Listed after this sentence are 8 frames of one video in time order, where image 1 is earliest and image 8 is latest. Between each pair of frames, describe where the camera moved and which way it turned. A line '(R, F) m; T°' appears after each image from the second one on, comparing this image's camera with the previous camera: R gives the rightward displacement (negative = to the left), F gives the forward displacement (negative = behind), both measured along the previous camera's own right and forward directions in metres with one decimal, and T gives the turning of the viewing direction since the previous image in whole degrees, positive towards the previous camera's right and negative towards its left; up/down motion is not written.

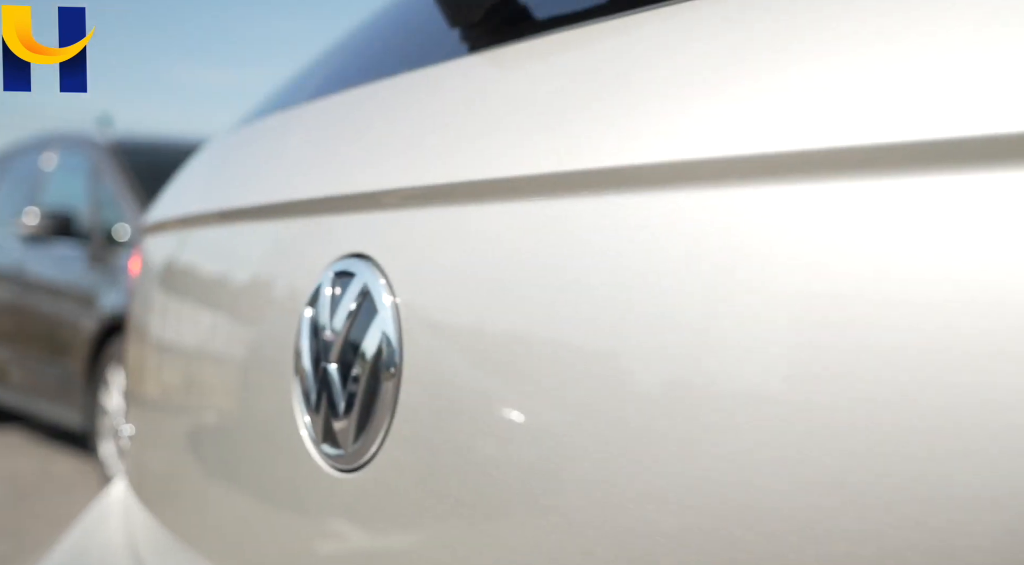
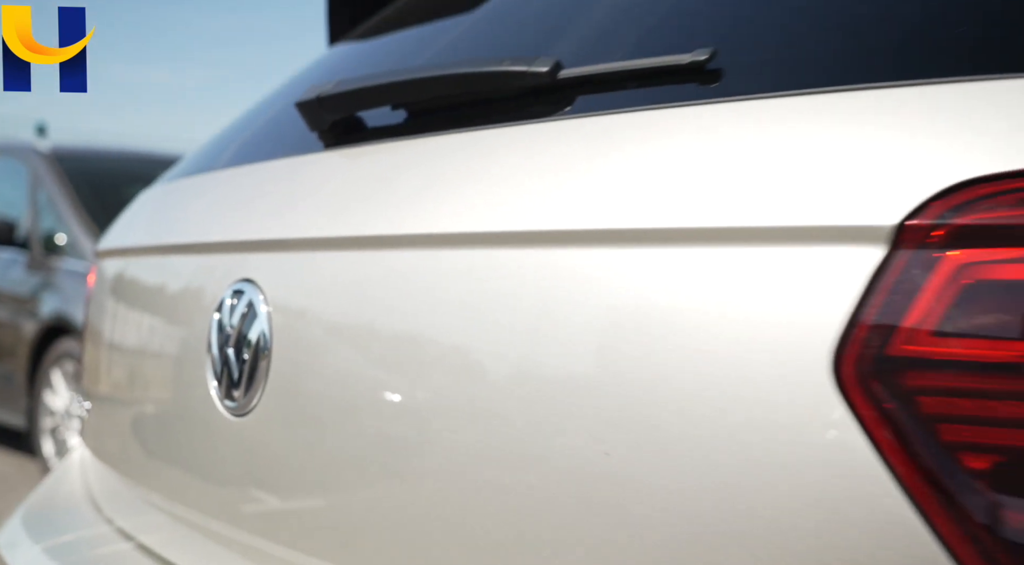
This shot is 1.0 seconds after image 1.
(+0.1, -0.3) m; +3°
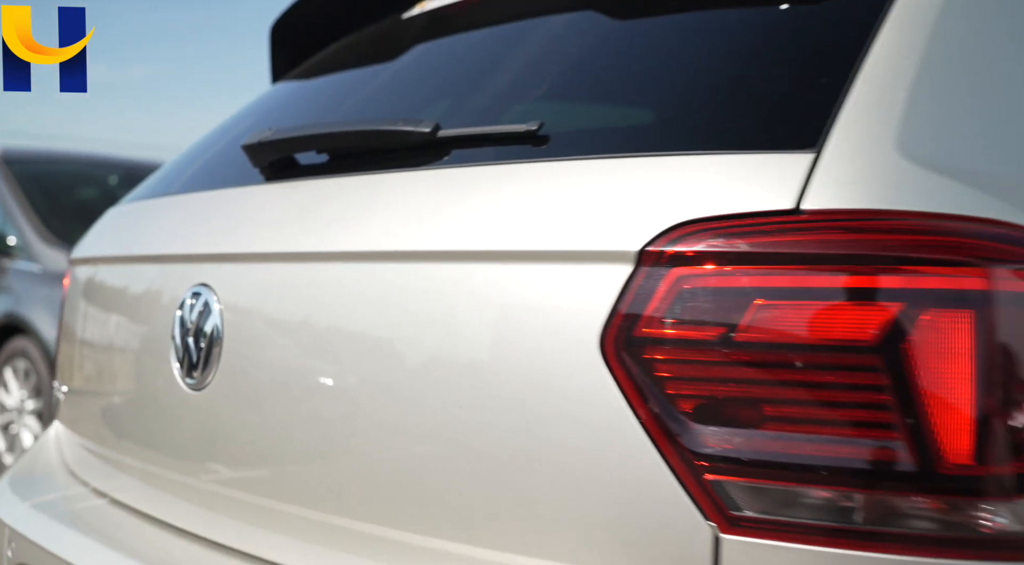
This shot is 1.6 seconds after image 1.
(+0.1, -0.3) m; +3°
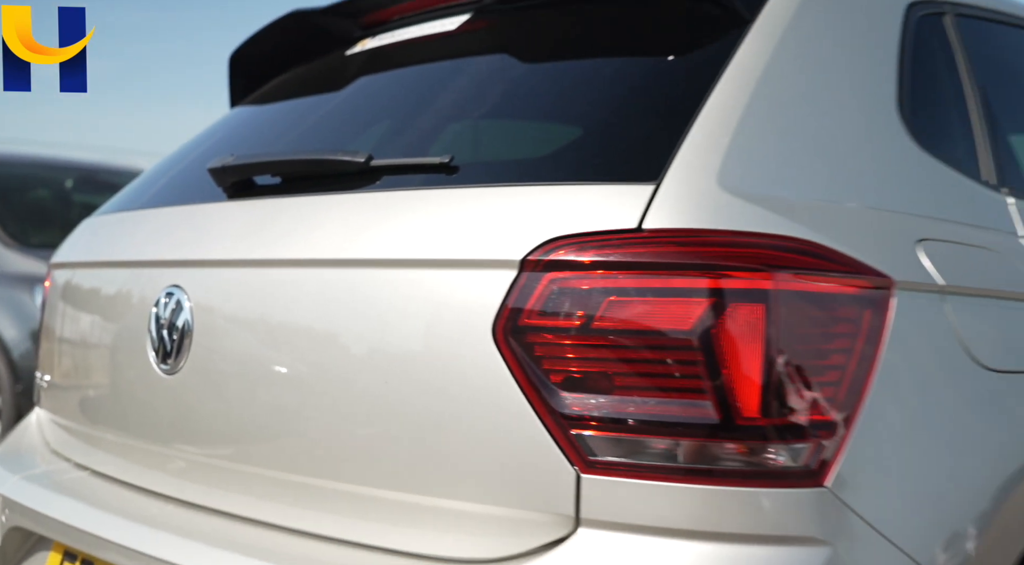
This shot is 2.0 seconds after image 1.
(0.0, -0.2) m; +3°
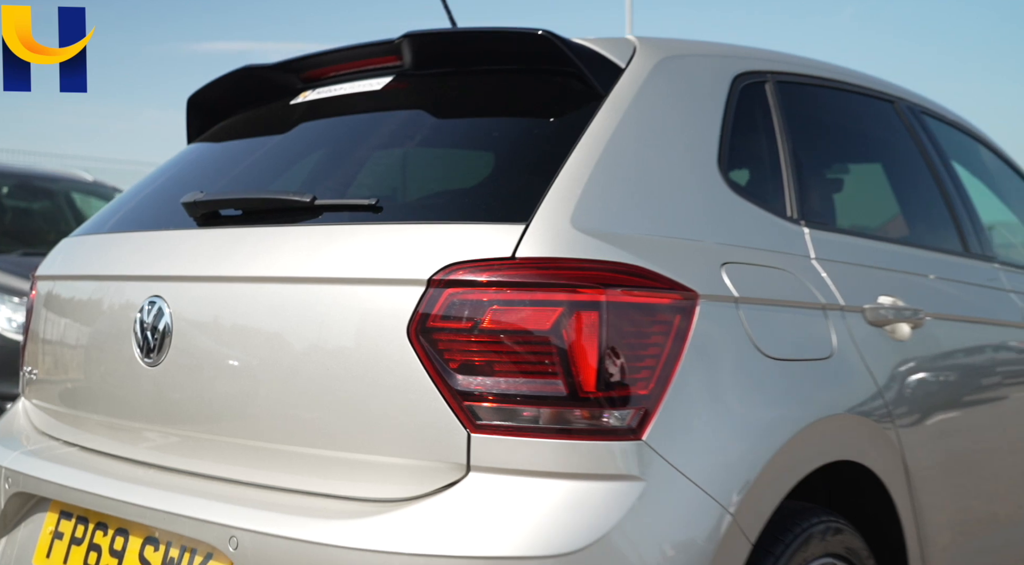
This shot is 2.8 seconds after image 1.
(0.0, -0.4) m; +4°
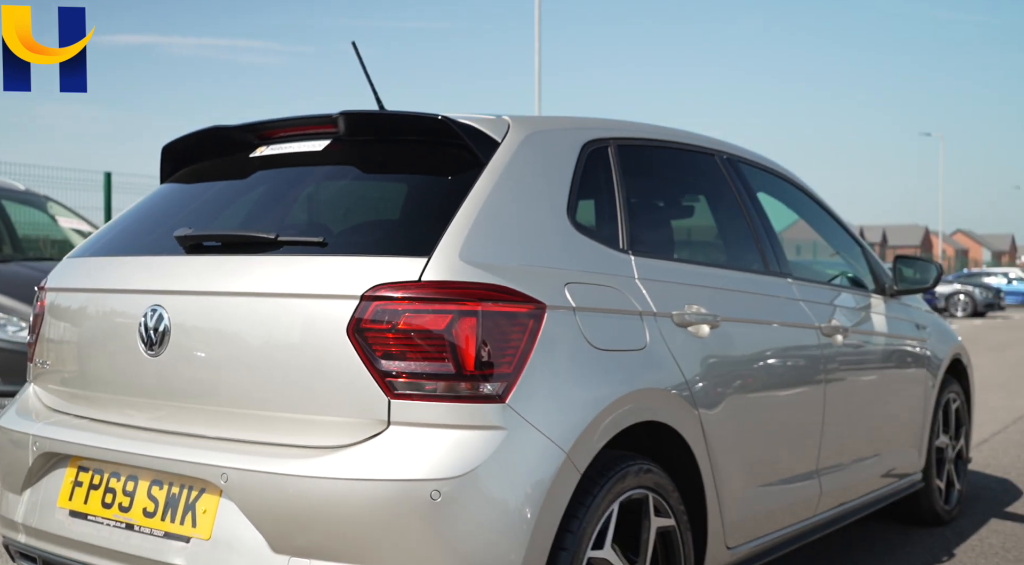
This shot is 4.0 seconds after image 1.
(0.0, -0.7) m; +5°
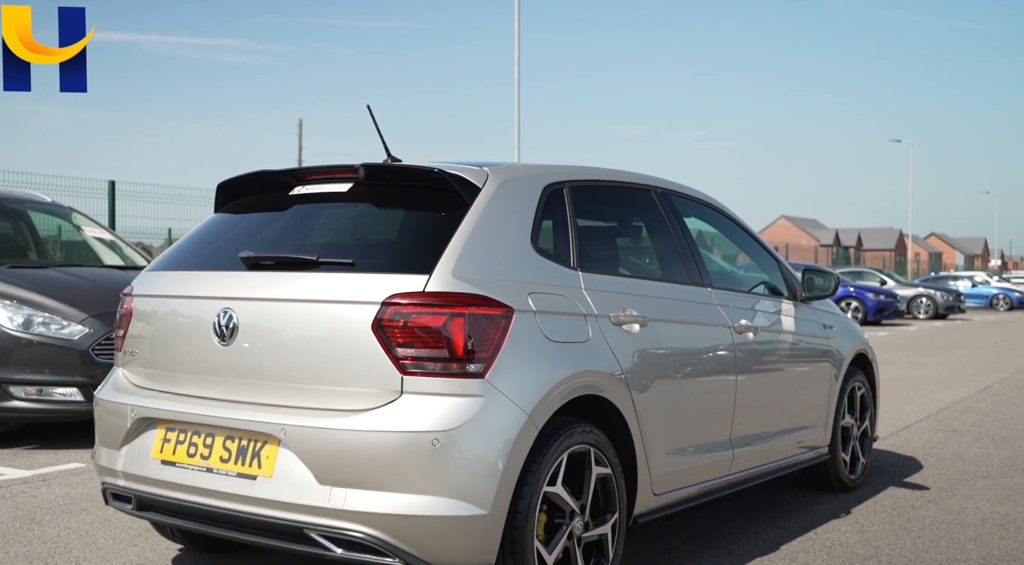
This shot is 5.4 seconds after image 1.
(0.0, -0.8) m; +1°
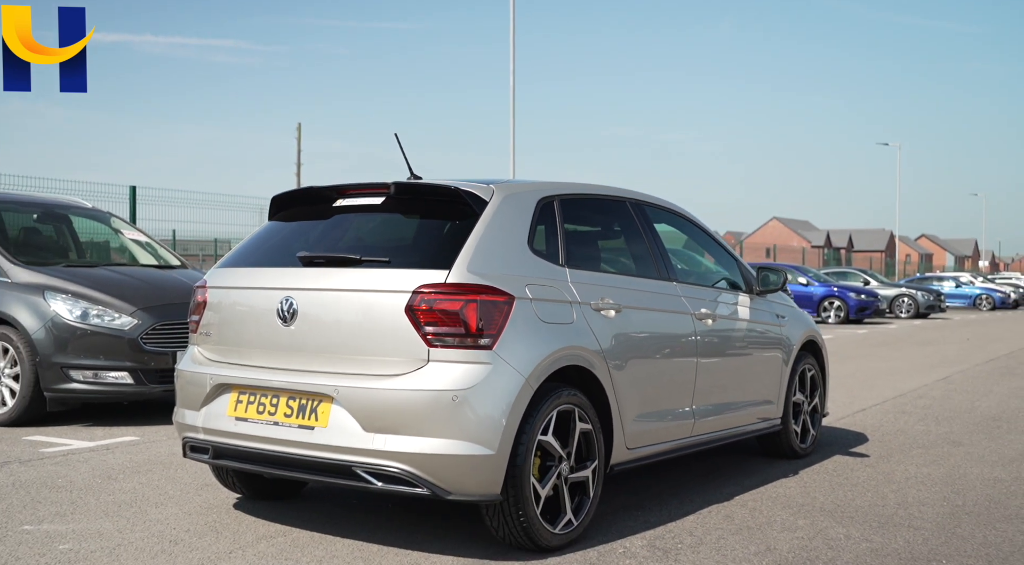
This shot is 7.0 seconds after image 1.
(0.0, -0.8) m; 0°
